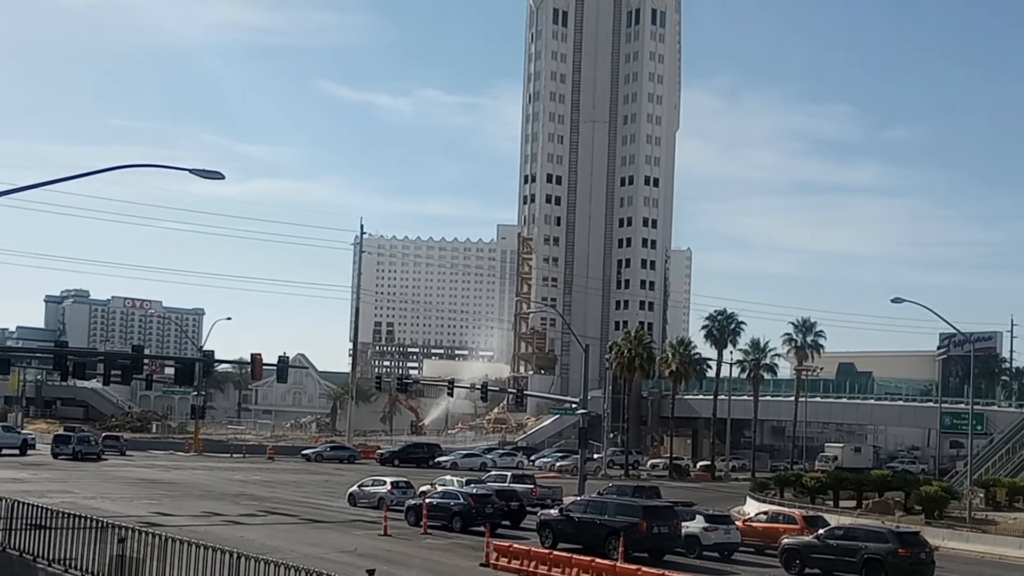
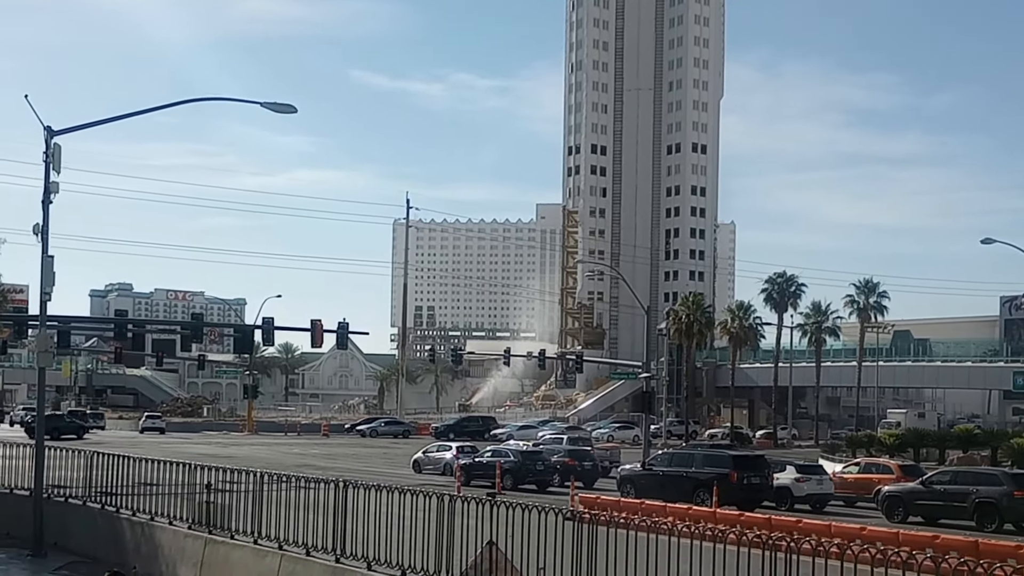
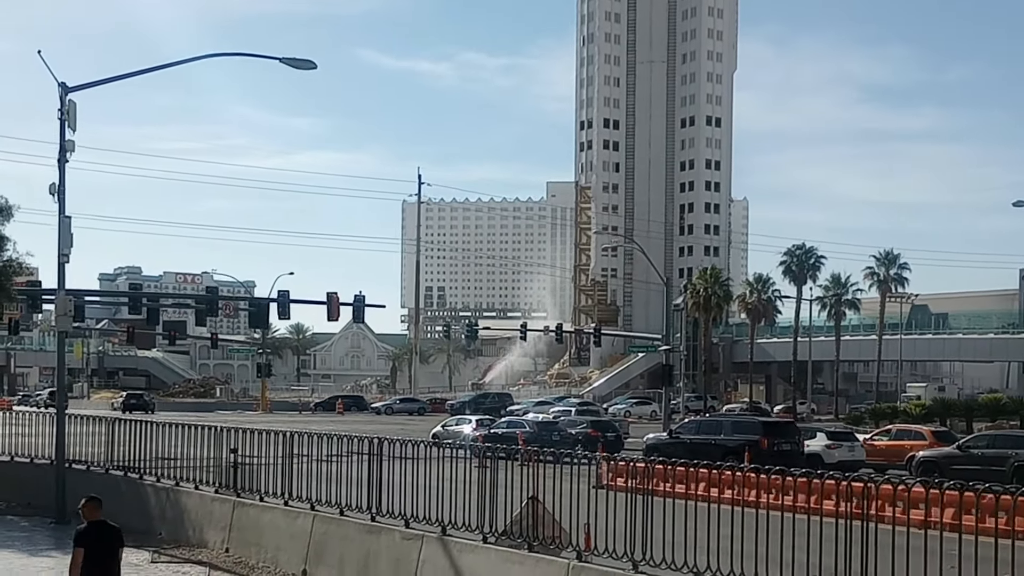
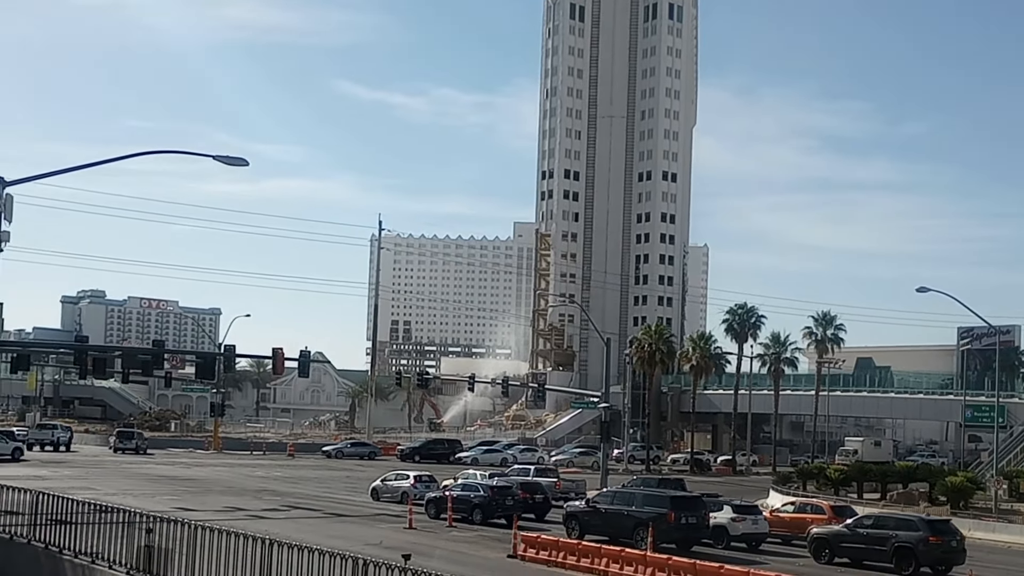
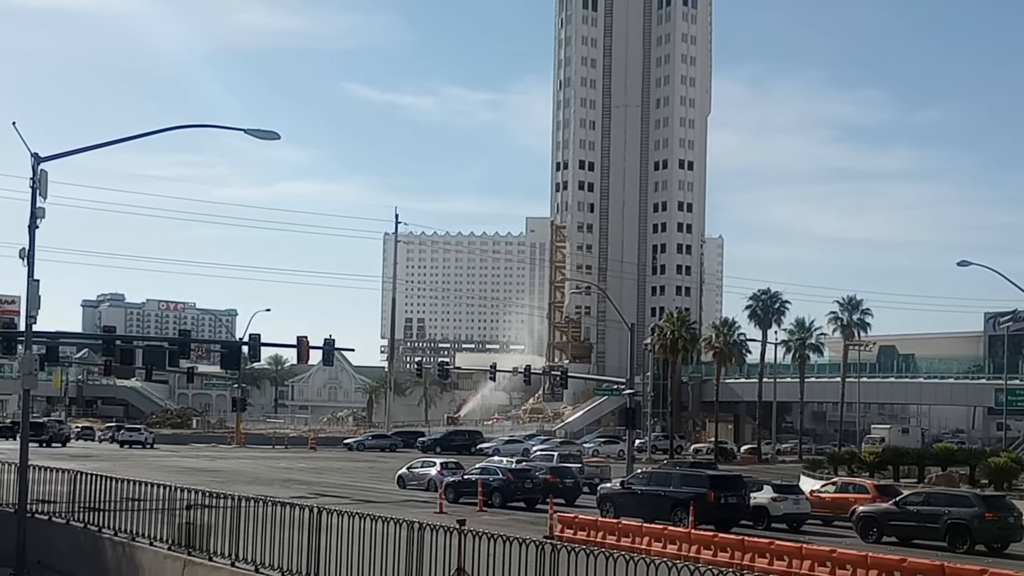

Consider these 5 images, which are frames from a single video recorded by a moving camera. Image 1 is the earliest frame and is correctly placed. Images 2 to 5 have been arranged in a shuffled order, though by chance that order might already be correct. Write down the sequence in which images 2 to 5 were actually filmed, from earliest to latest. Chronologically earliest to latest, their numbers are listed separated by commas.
4, 5, 2, 3
